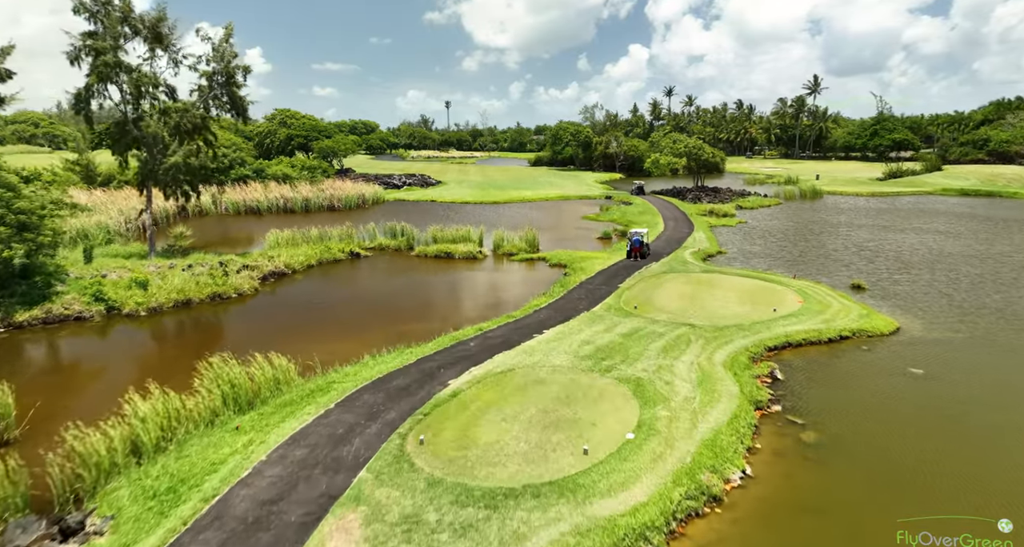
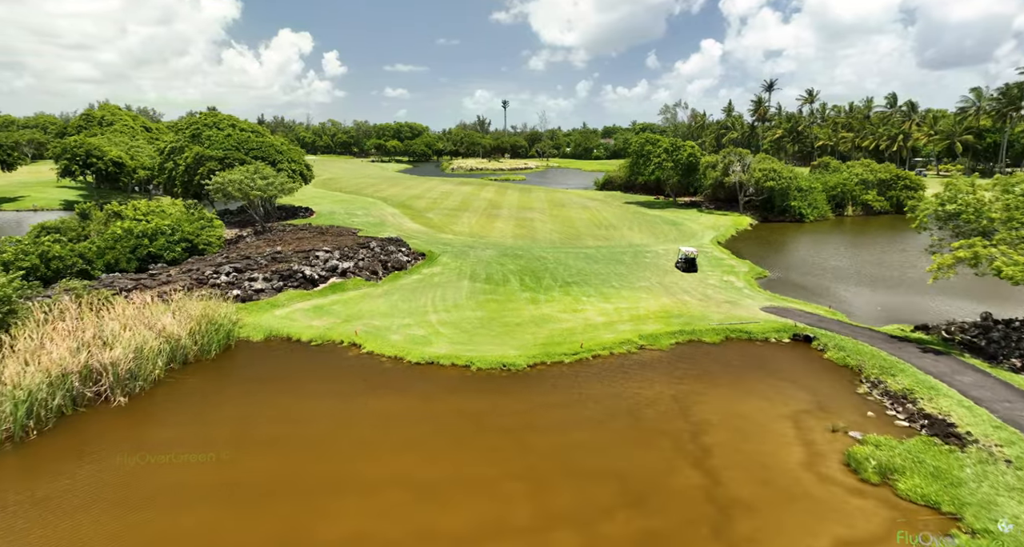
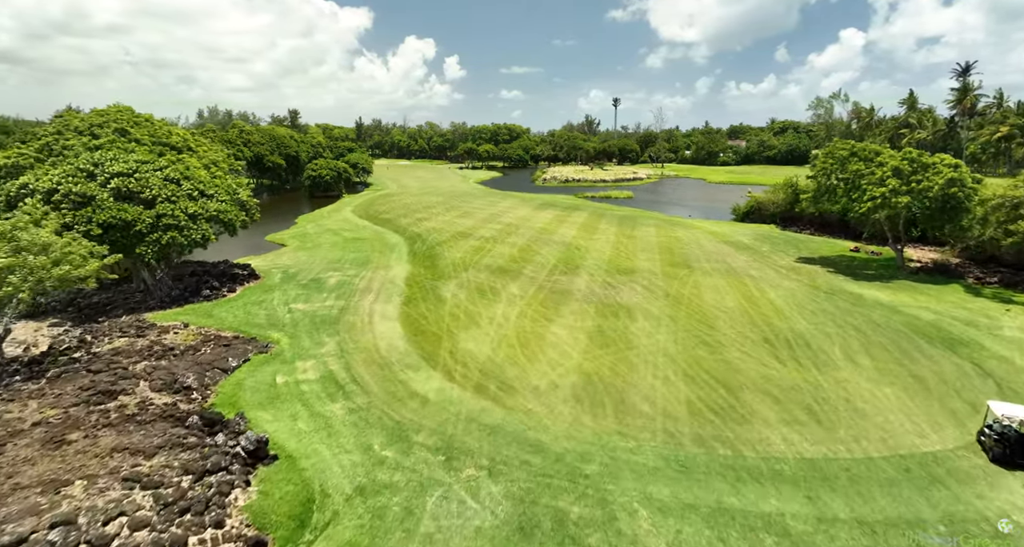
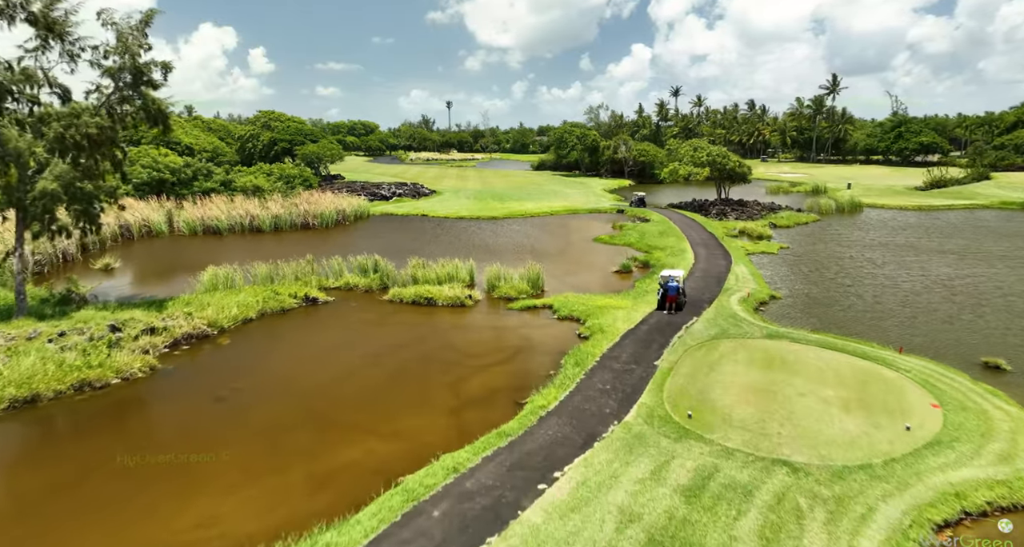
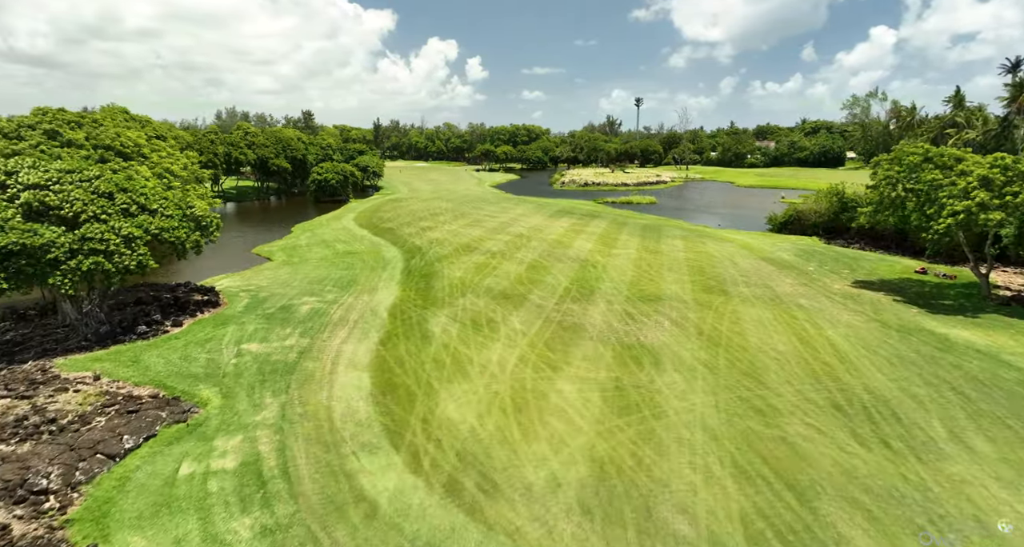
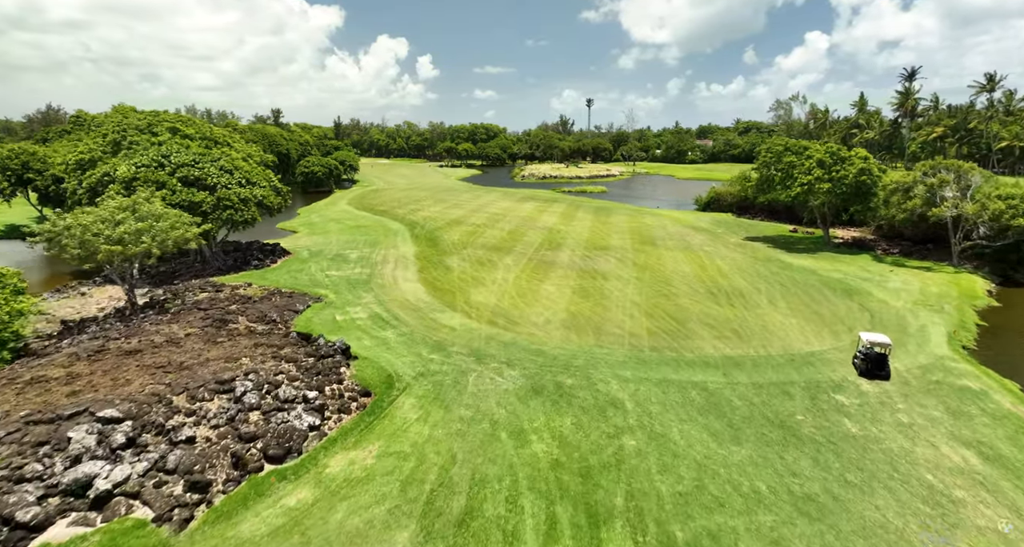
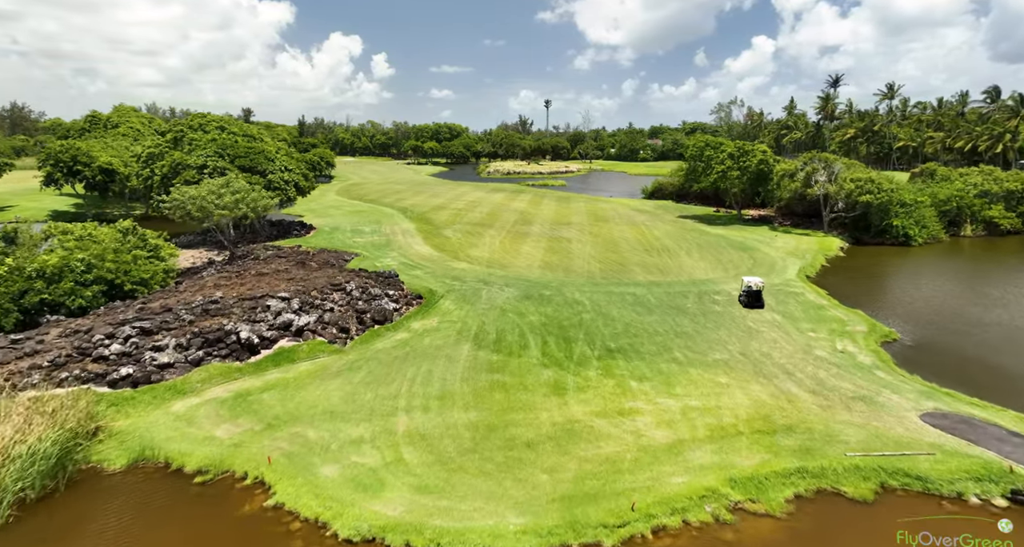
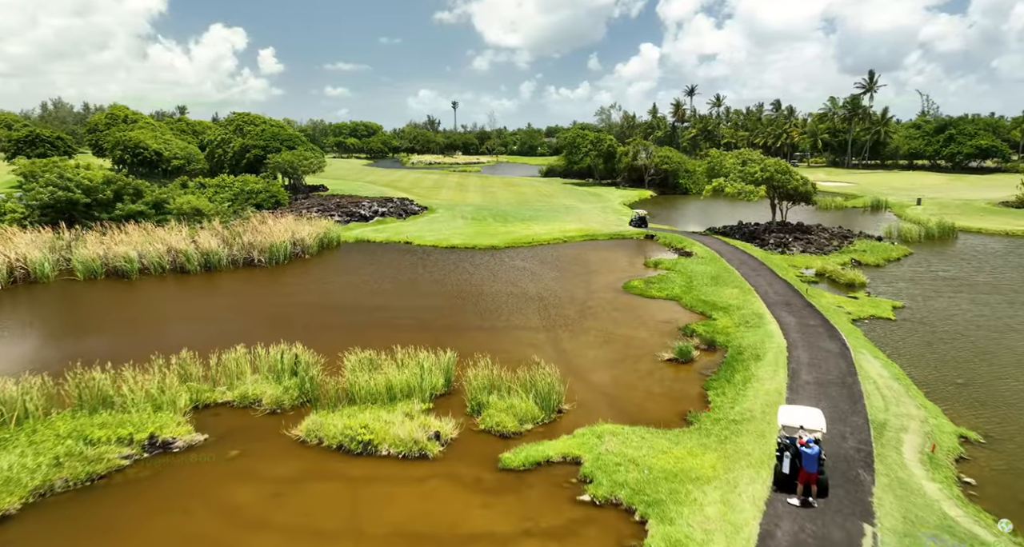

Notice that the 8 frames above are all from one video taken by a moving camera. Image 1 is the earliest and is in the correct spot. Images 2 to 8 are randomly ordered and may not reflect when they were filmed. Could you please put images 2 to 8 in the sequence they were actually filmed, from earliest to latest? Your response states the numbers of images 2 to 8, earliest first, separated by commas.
4, 8, 2, 7, 6, 3, 5
